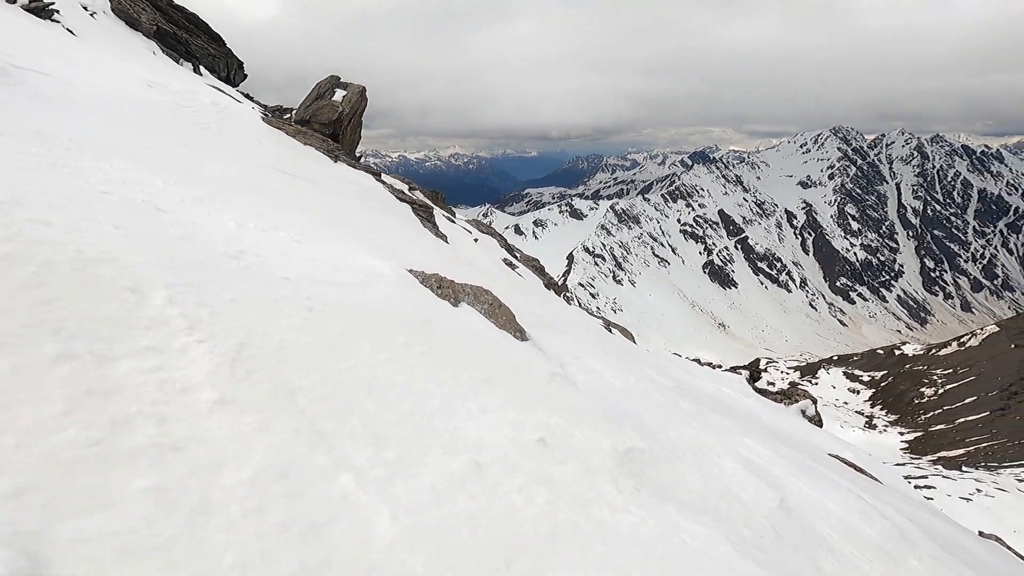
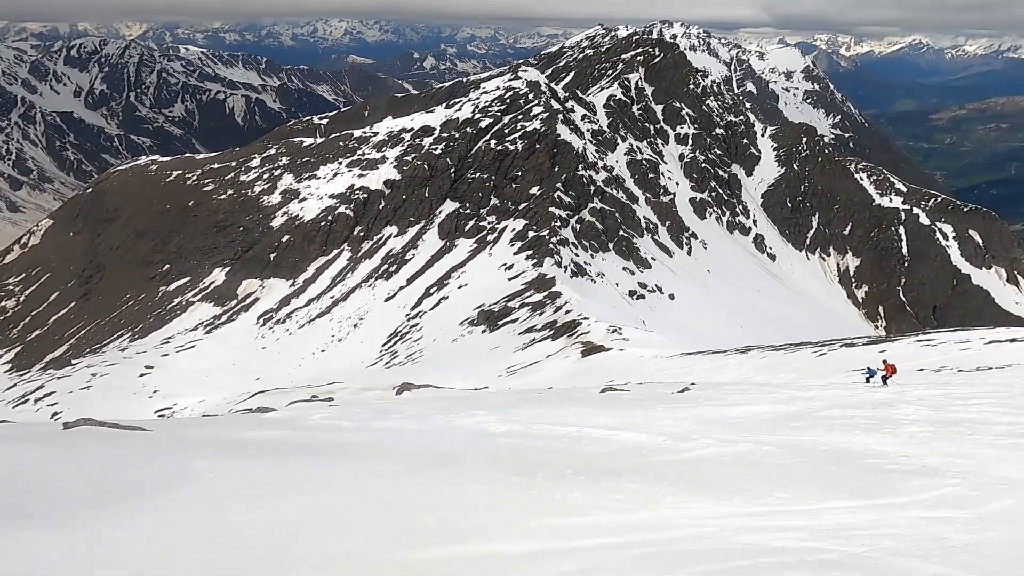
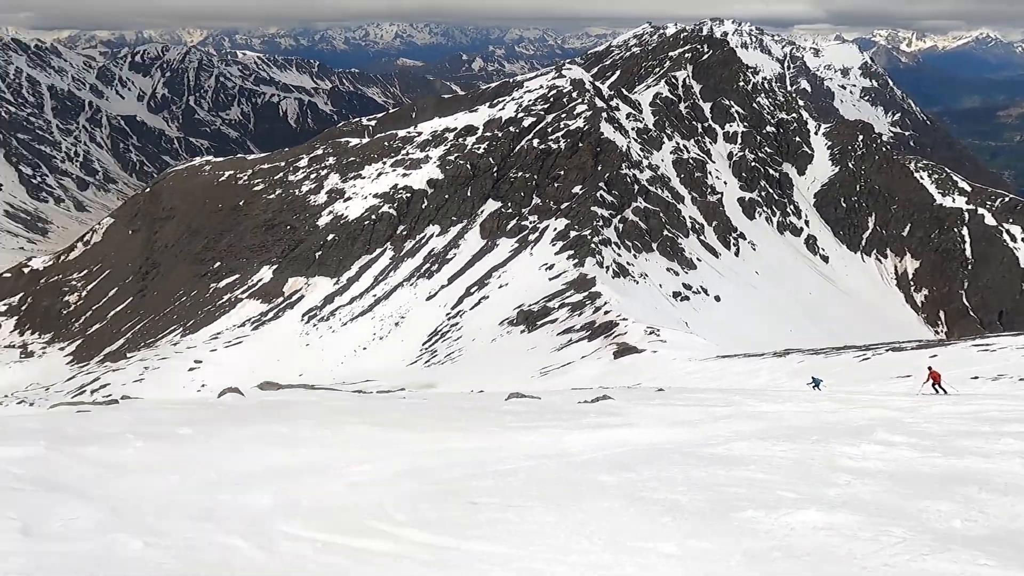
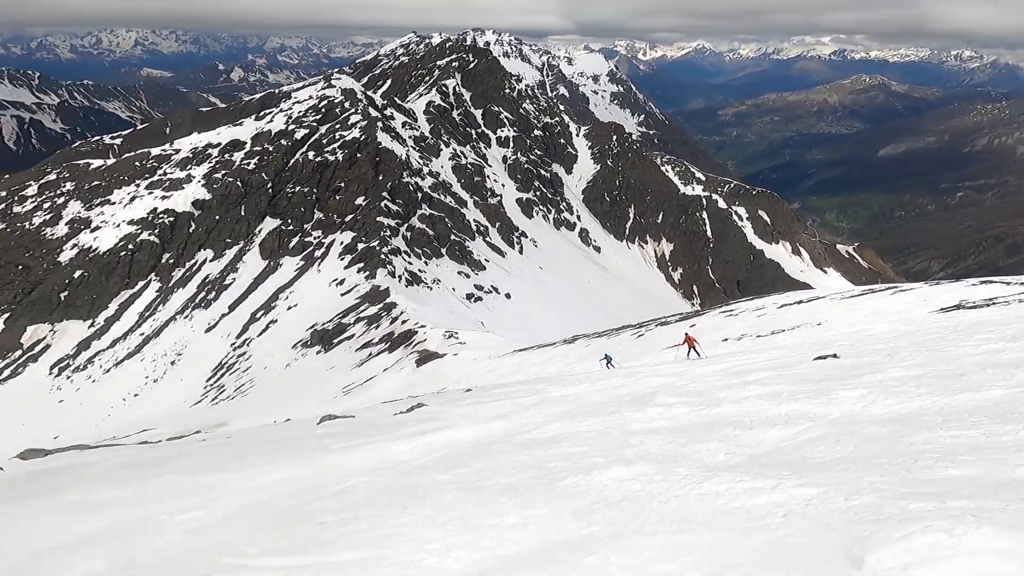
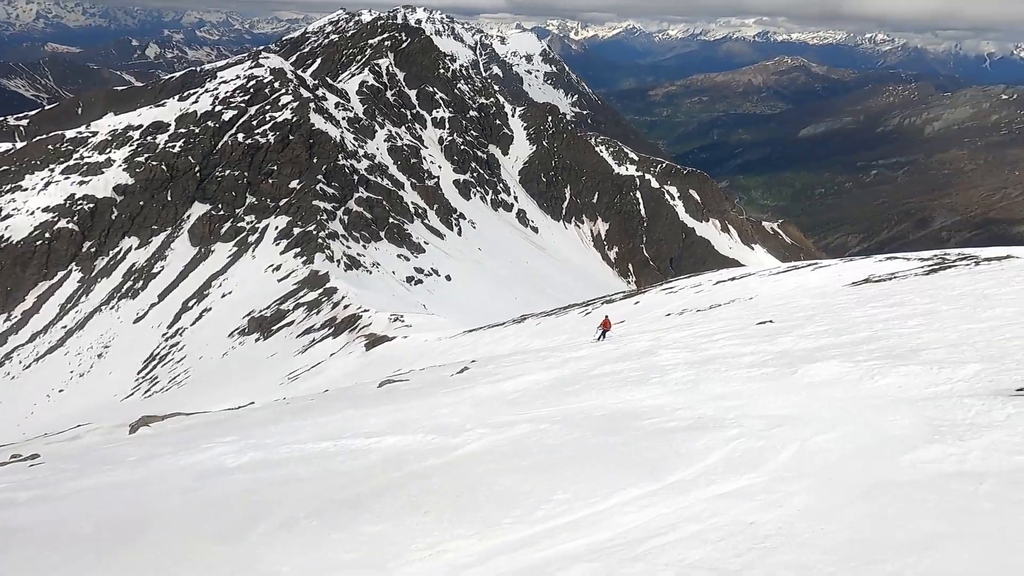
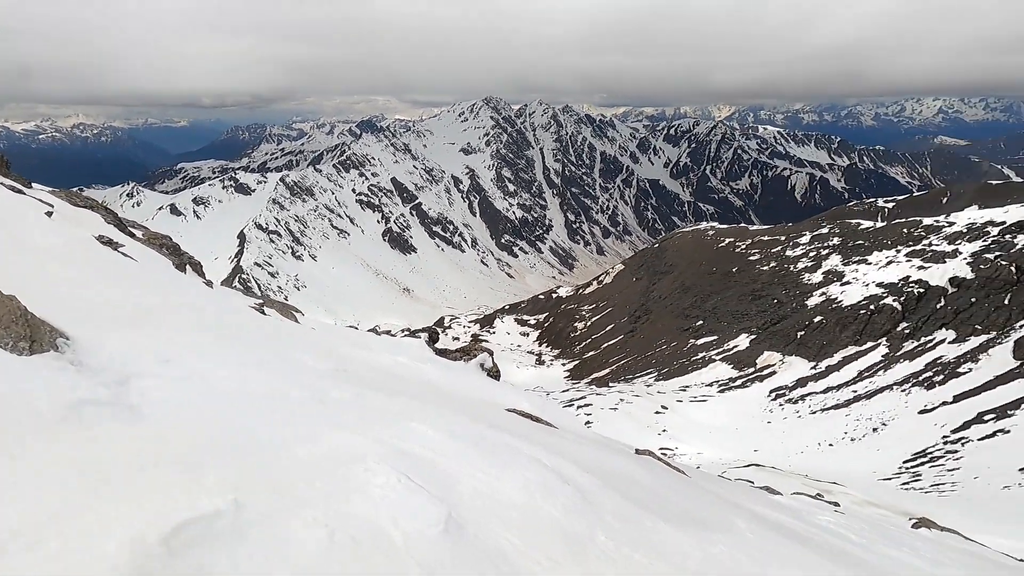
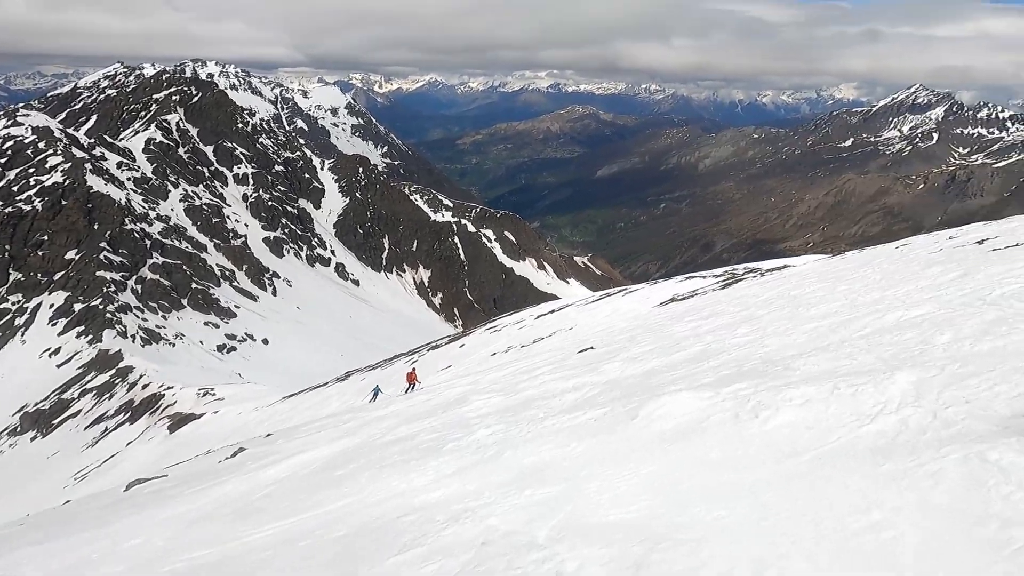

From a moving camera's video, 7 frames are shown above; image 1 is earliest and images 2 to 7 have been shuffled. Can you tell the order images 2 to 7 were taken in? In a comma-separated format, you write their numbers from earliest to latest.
6, 2, 5, 7, 4, 3
